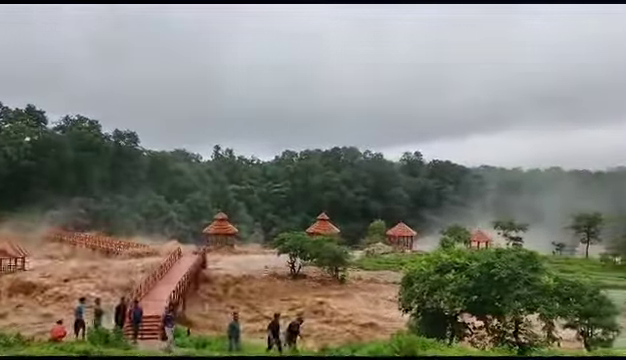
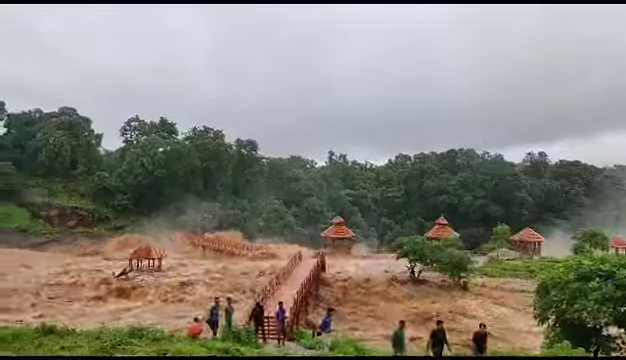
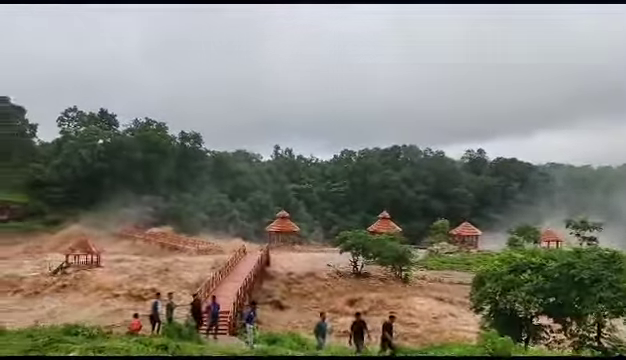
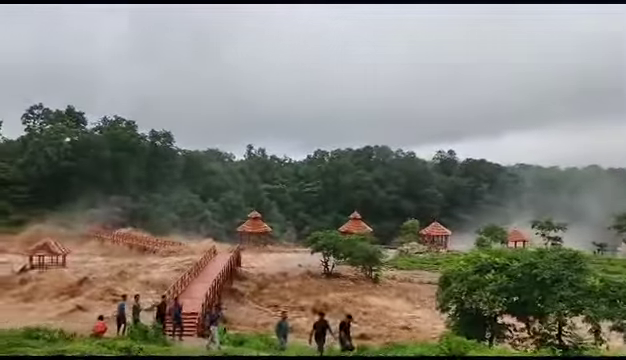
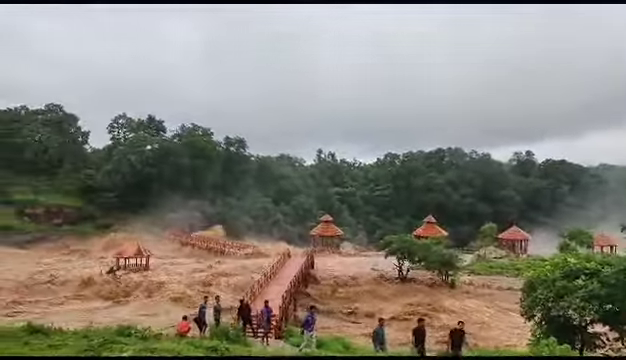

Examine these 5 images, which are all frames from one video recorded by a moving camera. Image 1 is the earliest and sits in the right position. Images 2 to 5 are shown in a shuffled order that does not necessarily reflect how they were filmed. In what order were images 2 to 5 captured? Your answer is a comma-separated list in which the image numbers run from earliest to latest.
4, 3, 5, 2
